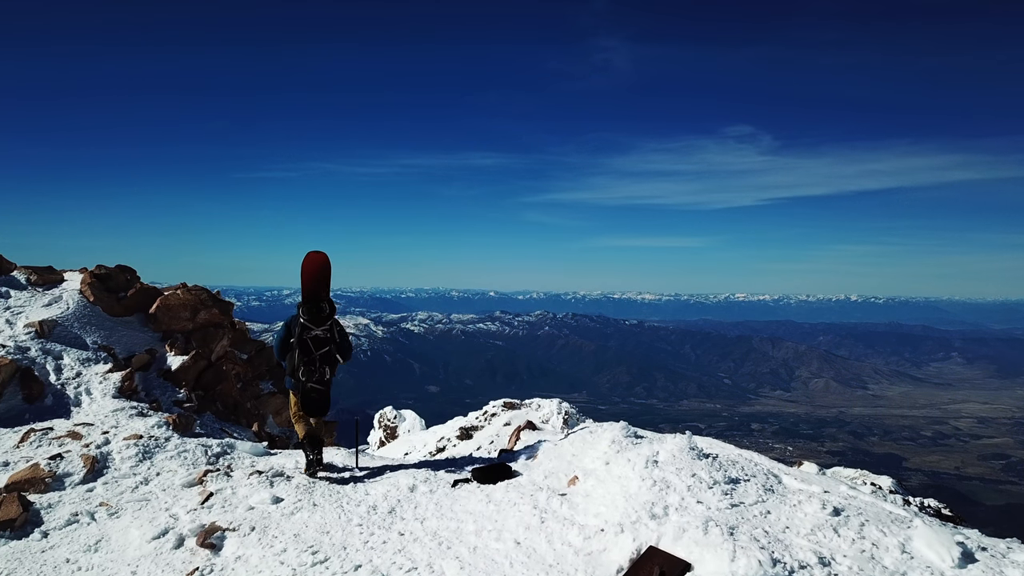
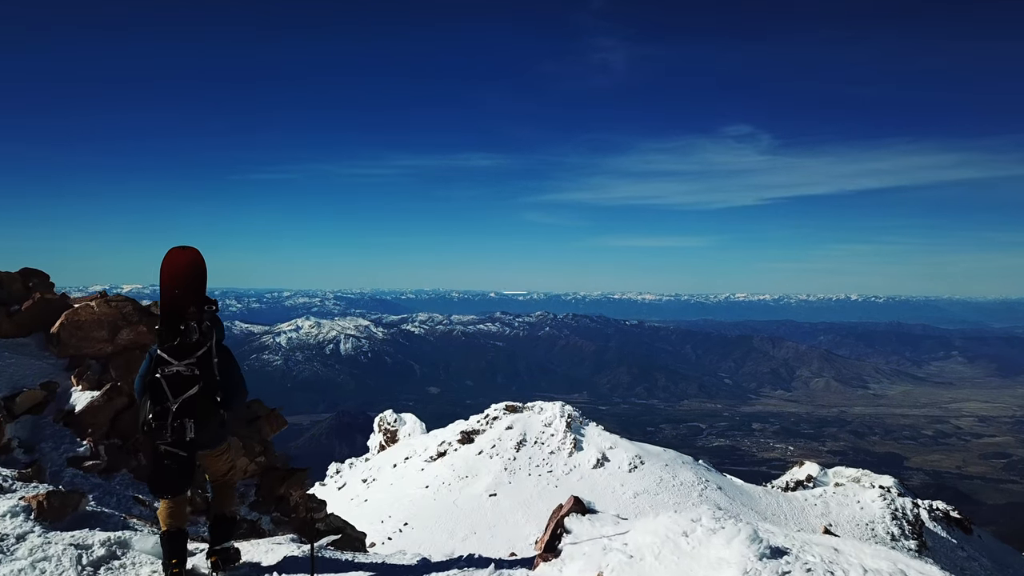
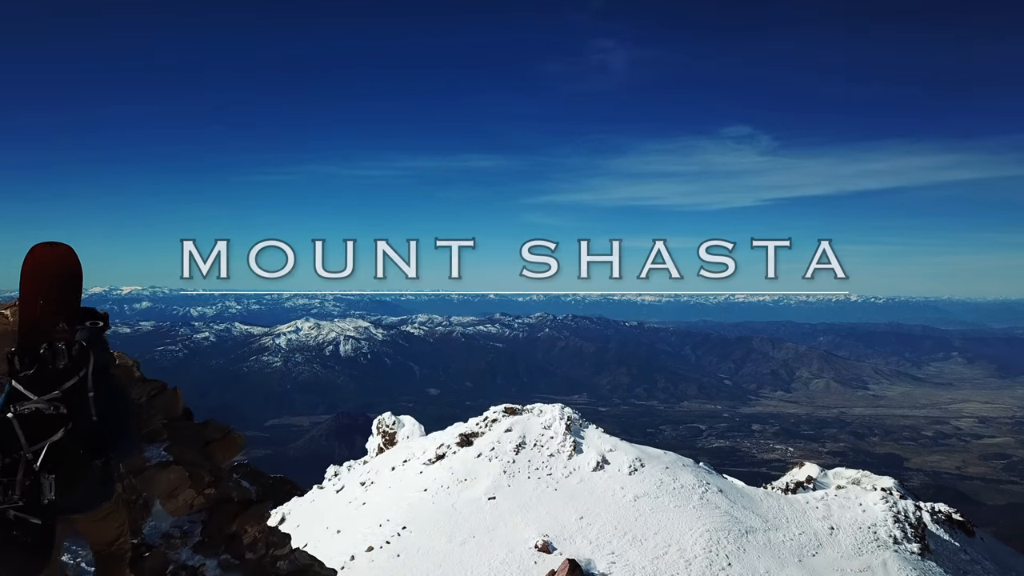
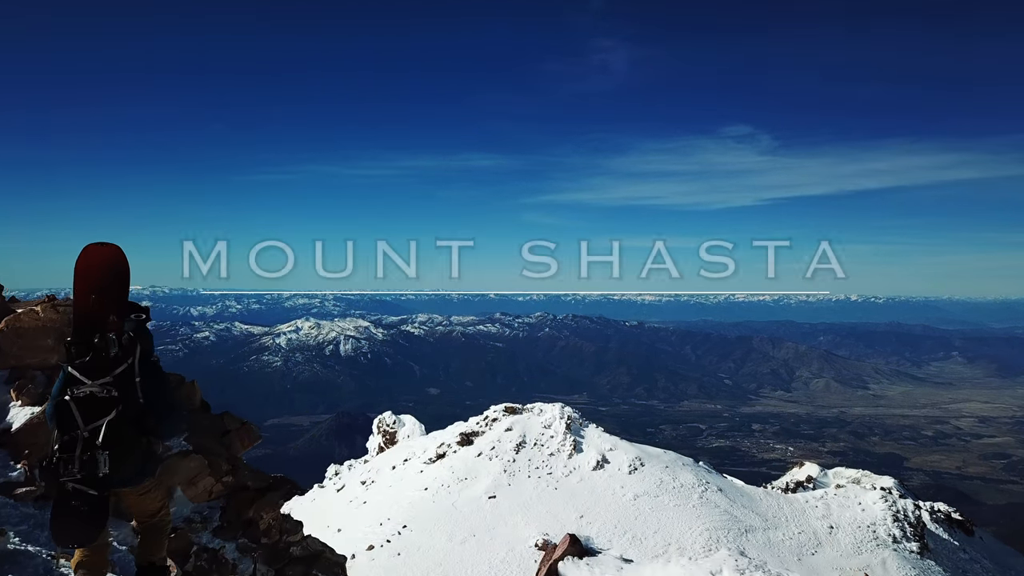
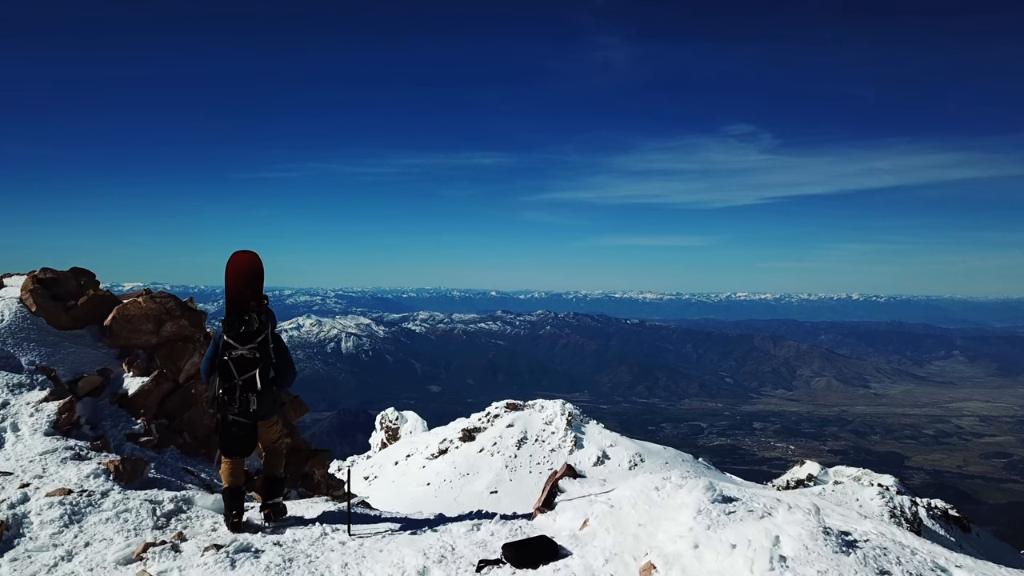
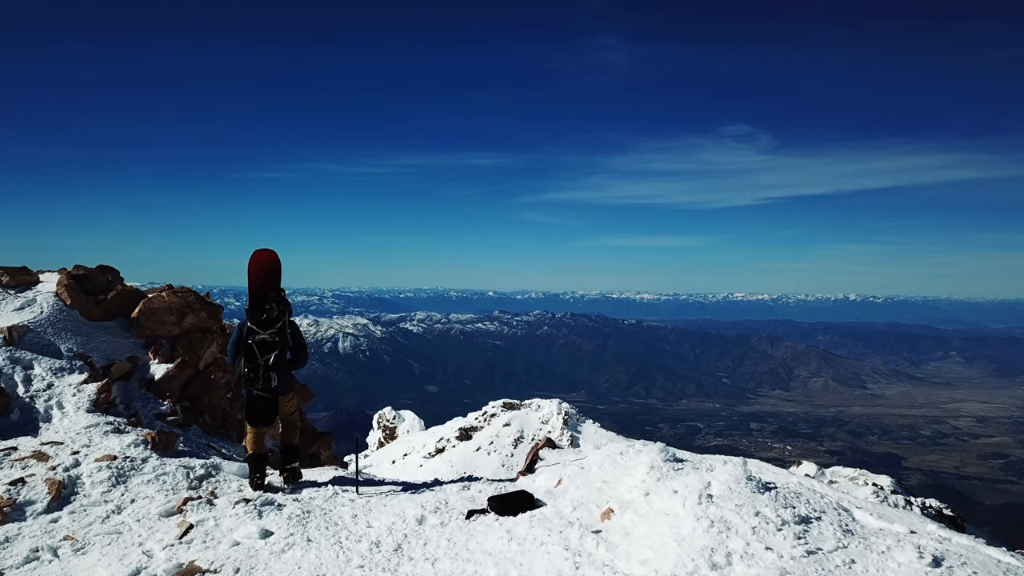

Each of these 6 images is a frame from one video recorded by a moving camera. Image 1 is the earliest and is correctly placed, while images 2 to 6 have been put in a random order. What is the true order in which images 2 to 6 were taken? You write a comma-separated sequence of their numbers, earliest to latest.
6, 5, 2, 4, 3
